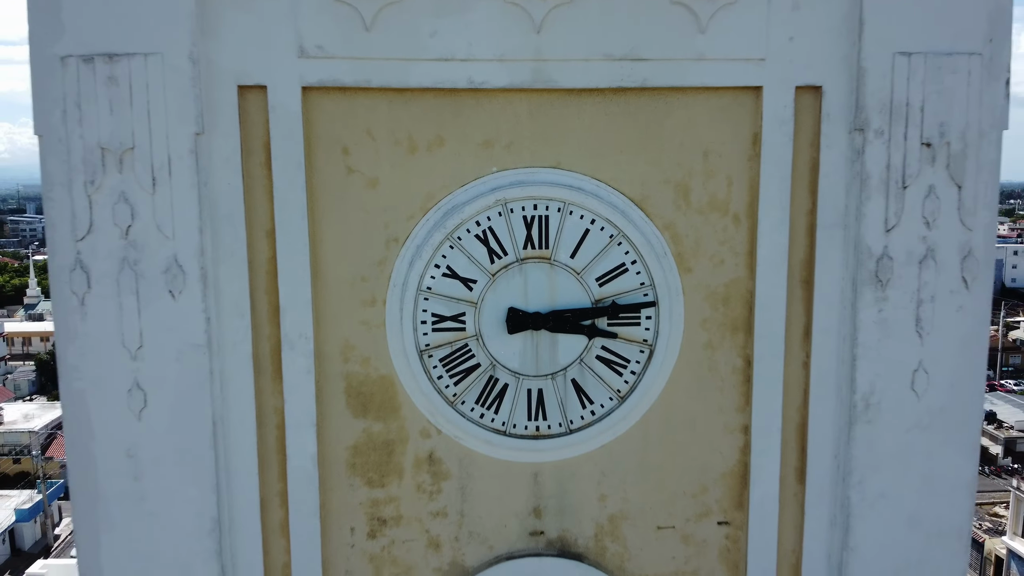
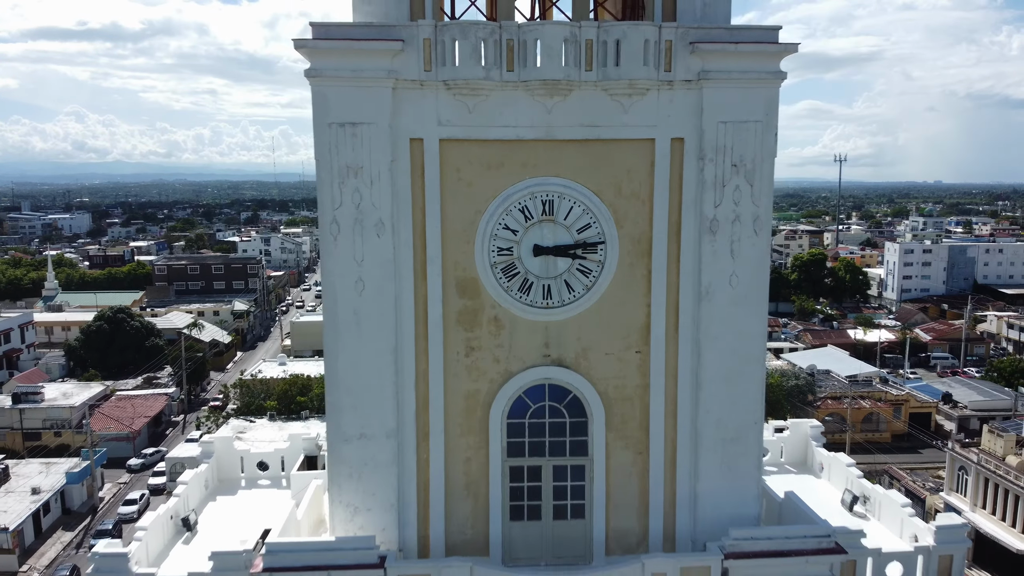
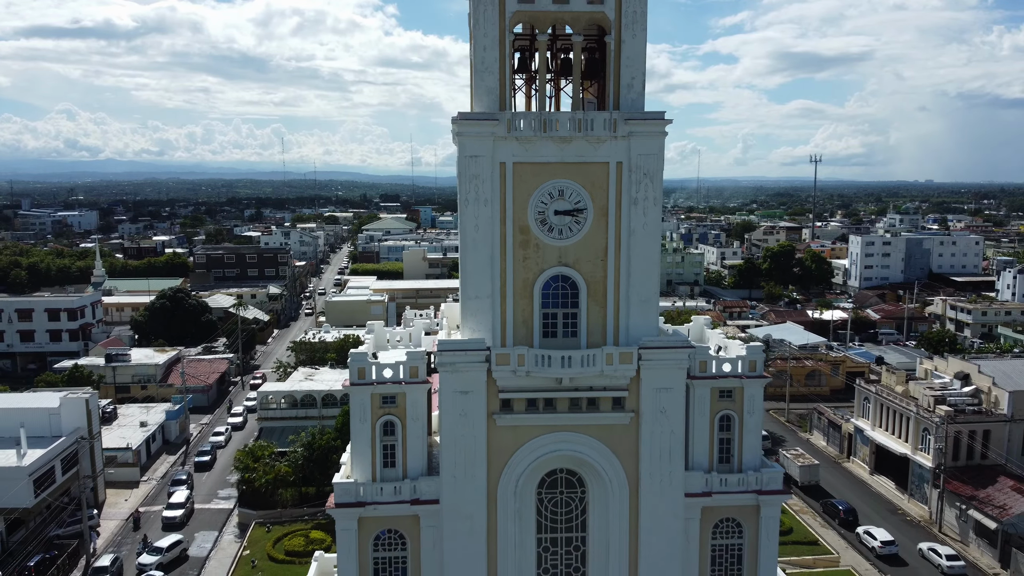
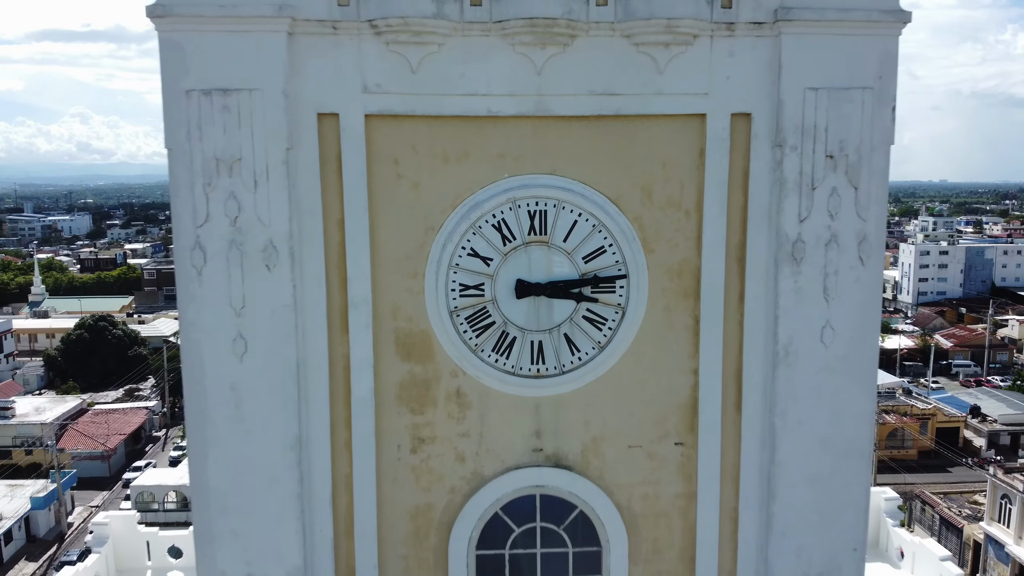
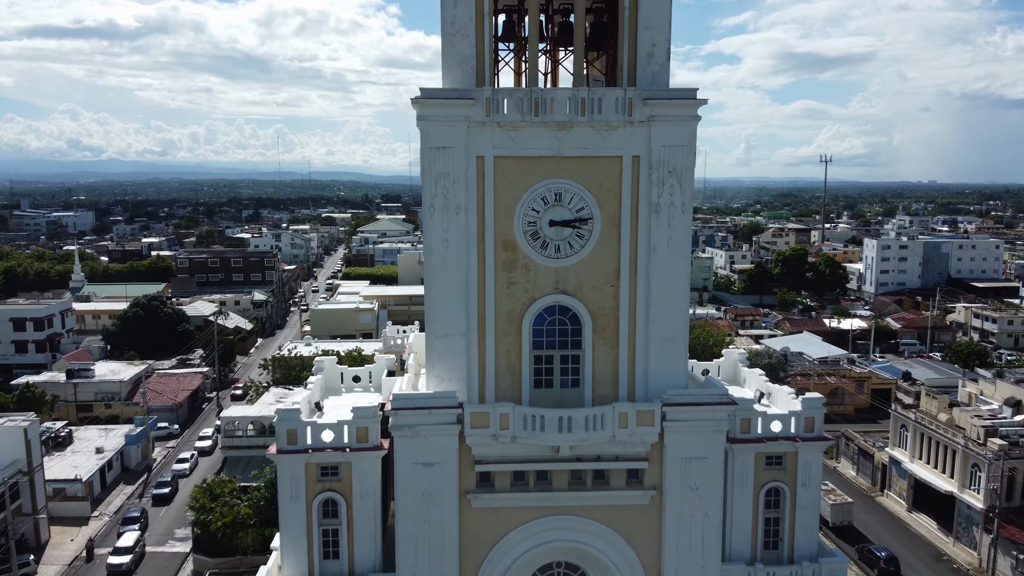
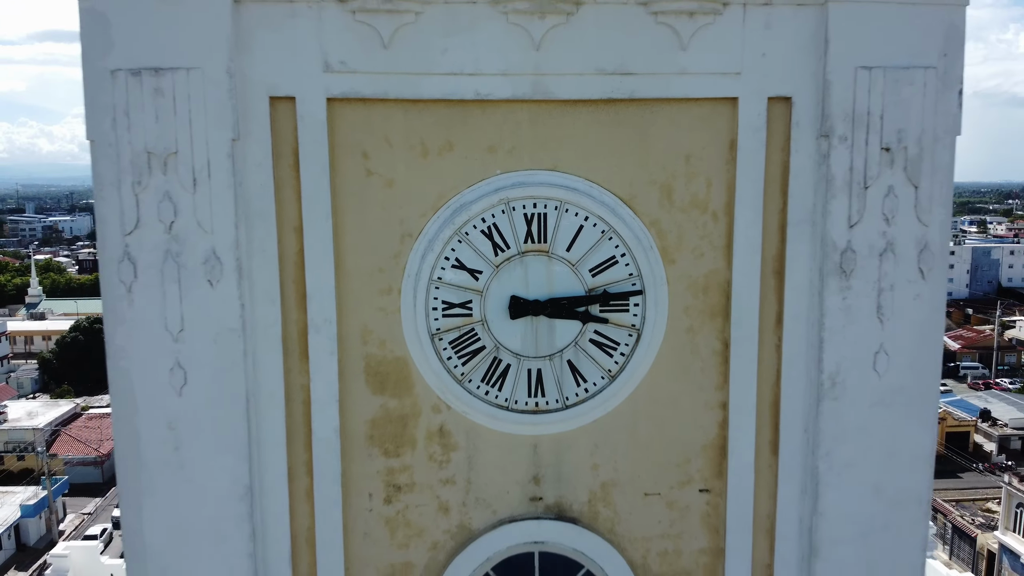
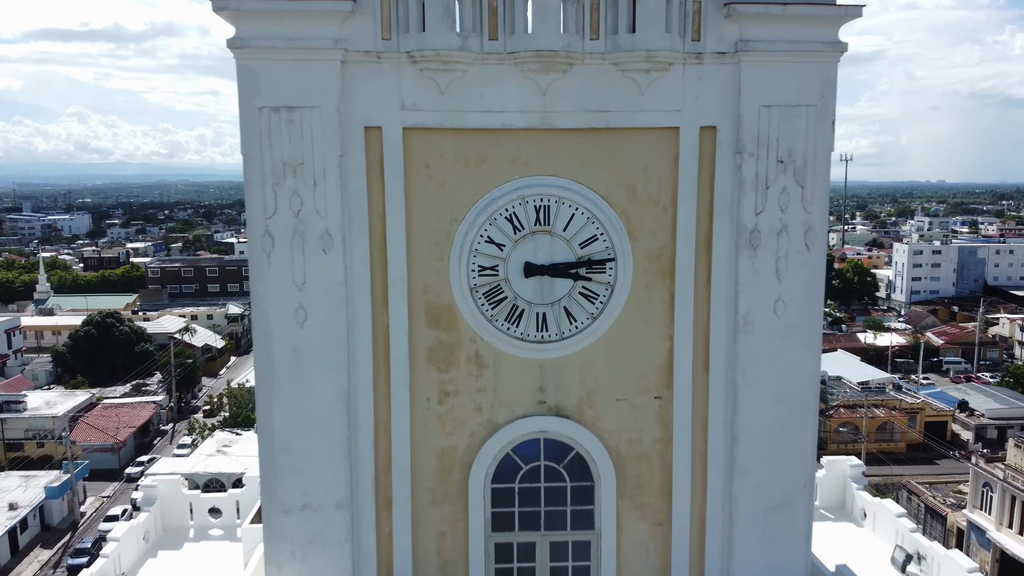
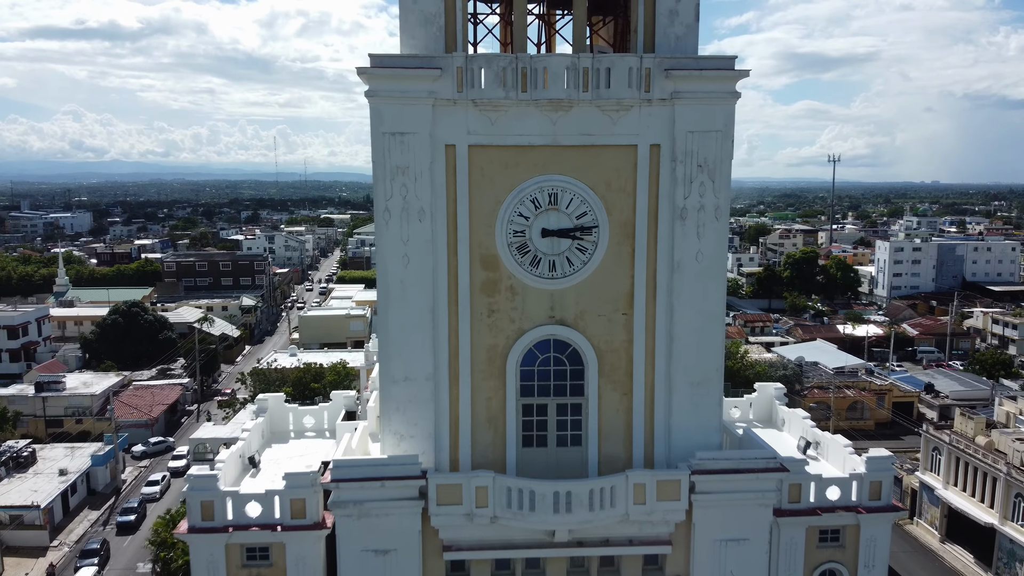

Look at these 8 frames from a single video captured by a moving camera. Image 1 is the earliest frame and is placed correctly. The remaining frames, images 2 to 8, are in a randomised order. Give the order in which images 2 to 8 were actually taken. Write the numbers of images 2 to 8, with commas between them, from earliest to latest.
6, 4, 7, 2, 8, 5, 3
